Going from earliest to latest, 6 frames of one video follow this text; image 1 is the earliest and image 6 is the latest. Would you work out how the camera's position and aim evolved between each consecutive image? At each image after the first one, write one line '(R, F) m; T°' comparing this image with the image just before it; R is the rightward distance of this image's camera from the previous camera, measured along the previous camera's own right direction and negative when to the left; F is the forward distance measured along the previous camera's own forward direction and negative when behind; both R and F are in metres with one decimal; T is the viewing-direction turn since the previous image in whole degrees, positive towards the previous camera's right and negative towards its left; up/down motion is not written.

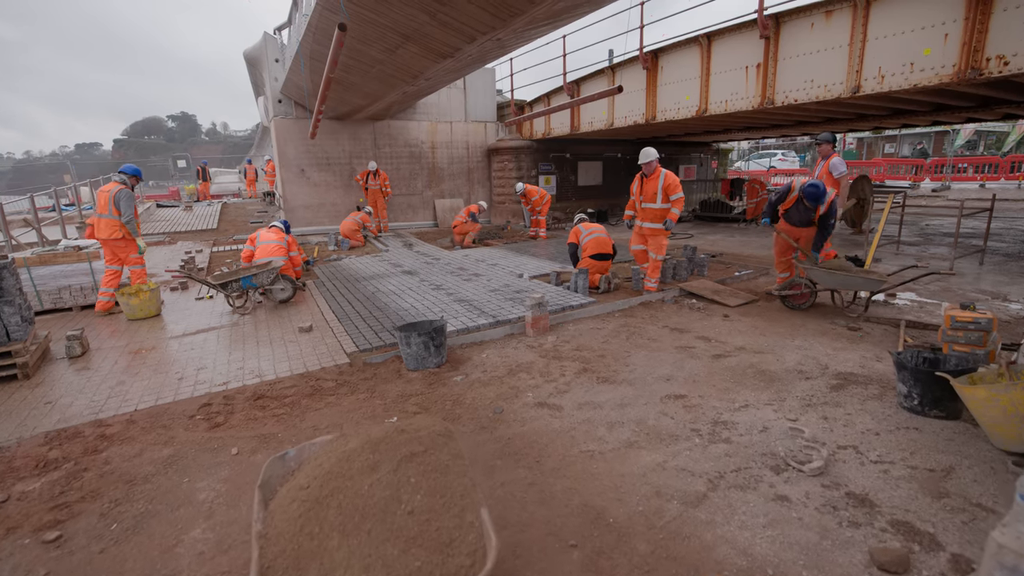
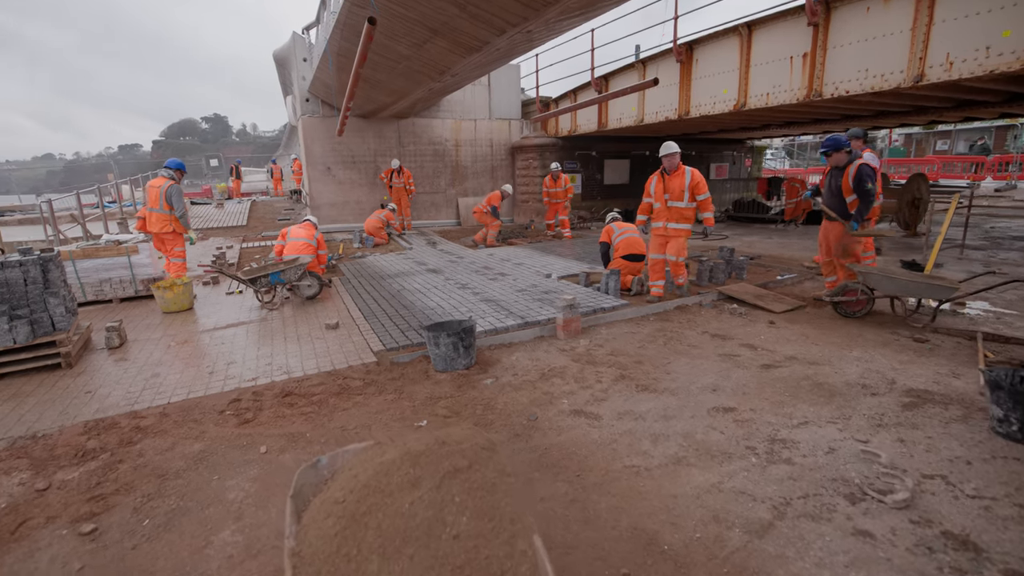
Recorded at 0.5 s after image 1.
(-0.1, +0.3) m; -3°
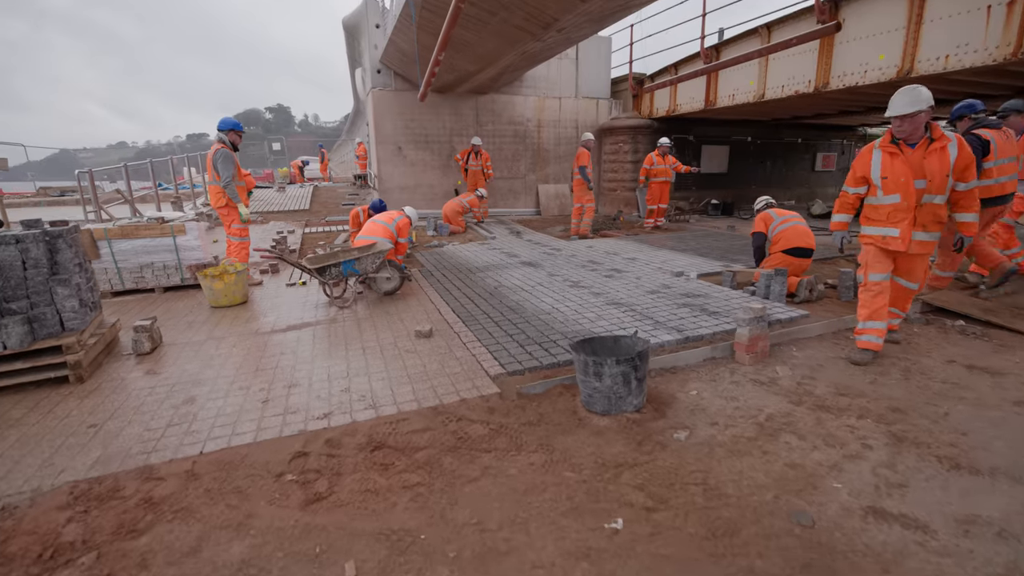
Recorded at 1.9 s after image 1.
(-1.0, +1.4) m; -5°
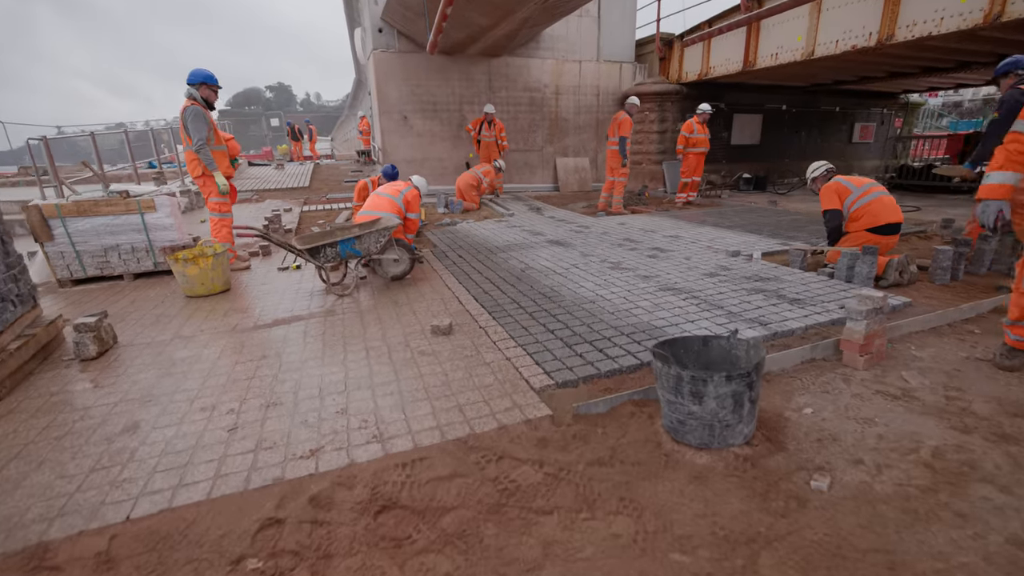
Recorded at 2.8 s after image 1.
(-0.2, +0.9) m; -1°
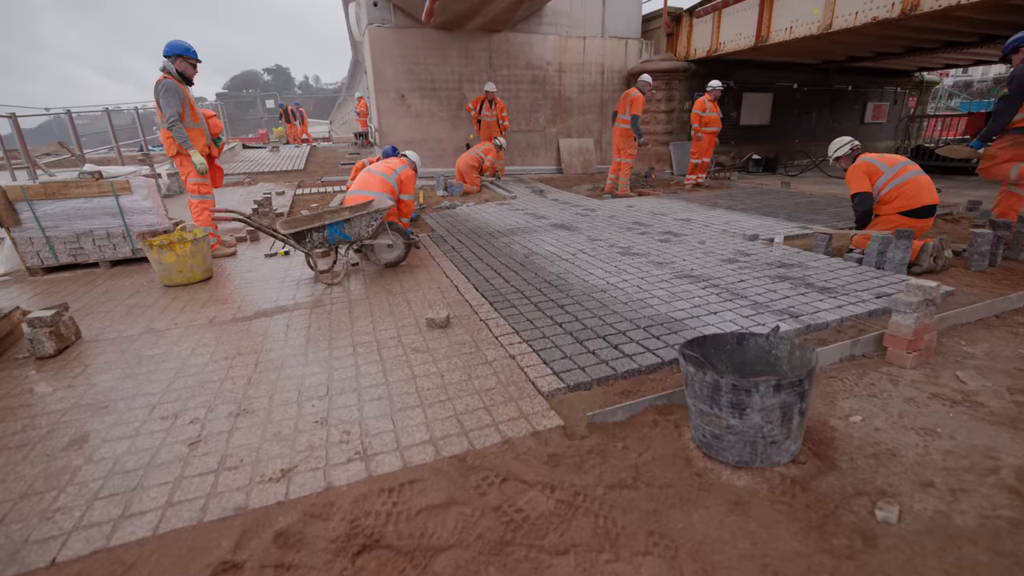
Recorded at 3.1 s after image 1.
(0.0, +0.3) m; 0°
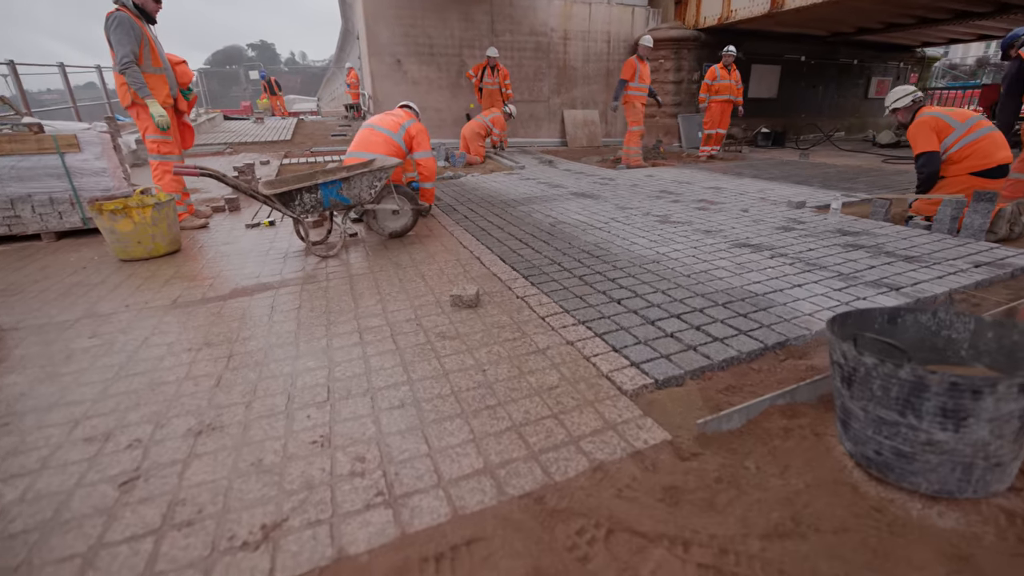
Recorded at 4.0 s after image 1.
(-0.3, +0.6) m; +1°
